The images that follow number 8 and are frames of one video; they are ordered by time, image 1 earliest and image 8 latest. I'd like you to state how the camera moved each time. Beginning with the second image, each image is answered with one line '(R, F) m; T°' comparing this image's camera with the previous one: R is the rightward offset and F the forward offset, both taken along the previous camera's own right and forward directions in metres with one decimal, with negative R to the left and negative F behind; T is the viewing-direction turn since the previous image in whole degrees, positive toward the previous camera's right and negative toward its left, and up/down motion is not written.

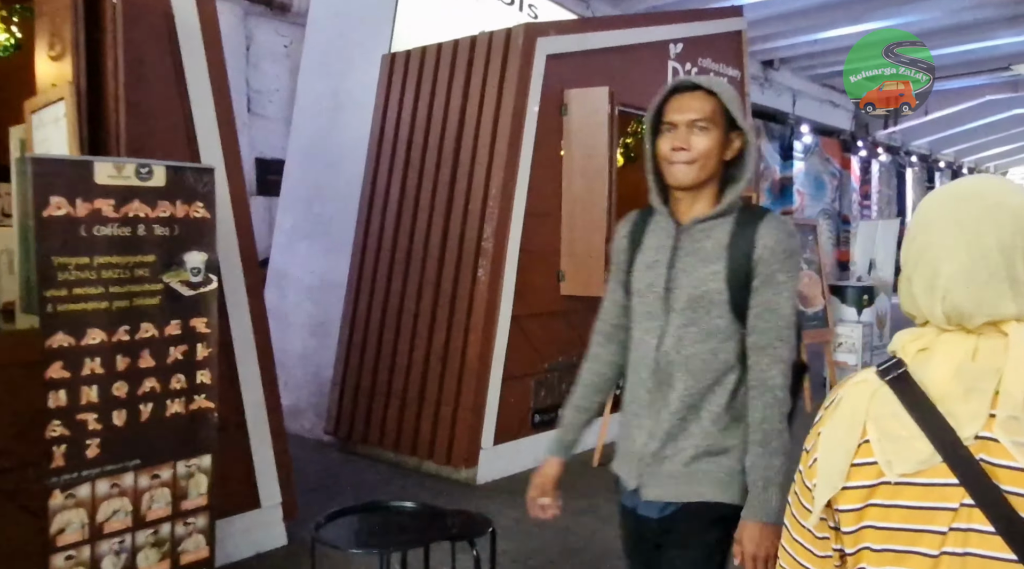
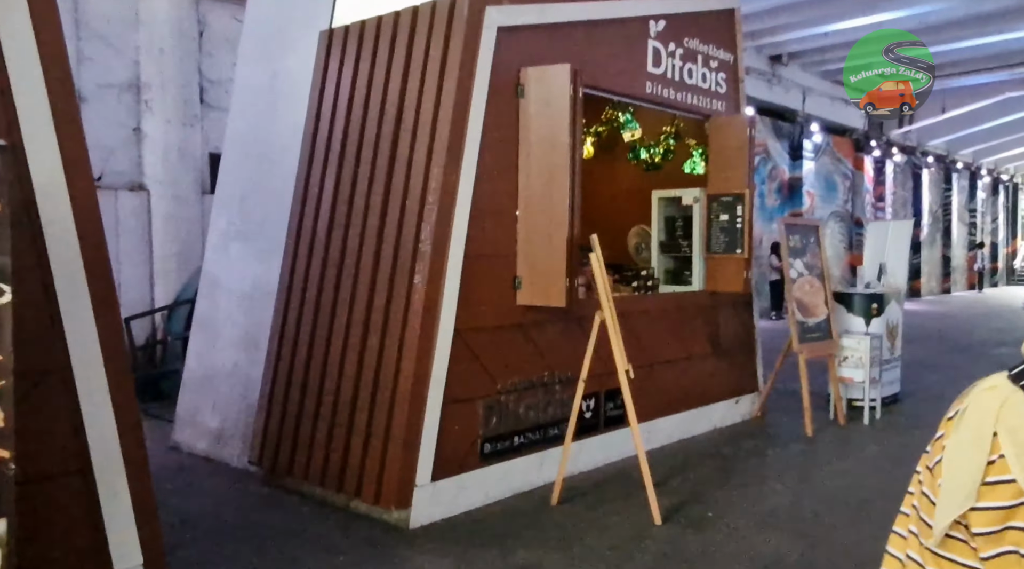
(+0.3, +0.7) m; -1°
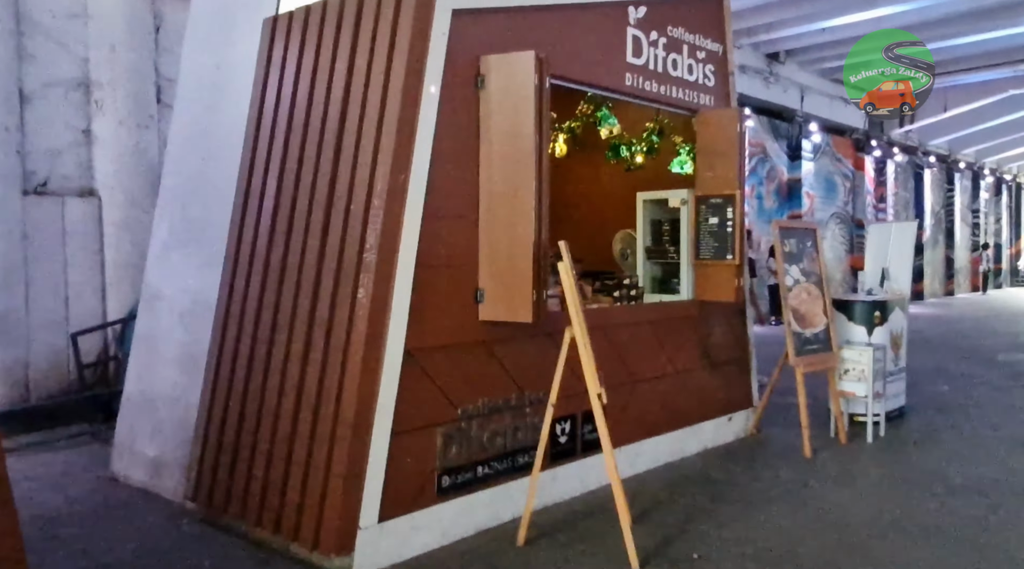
(+0.2, +0.4) m; 0°
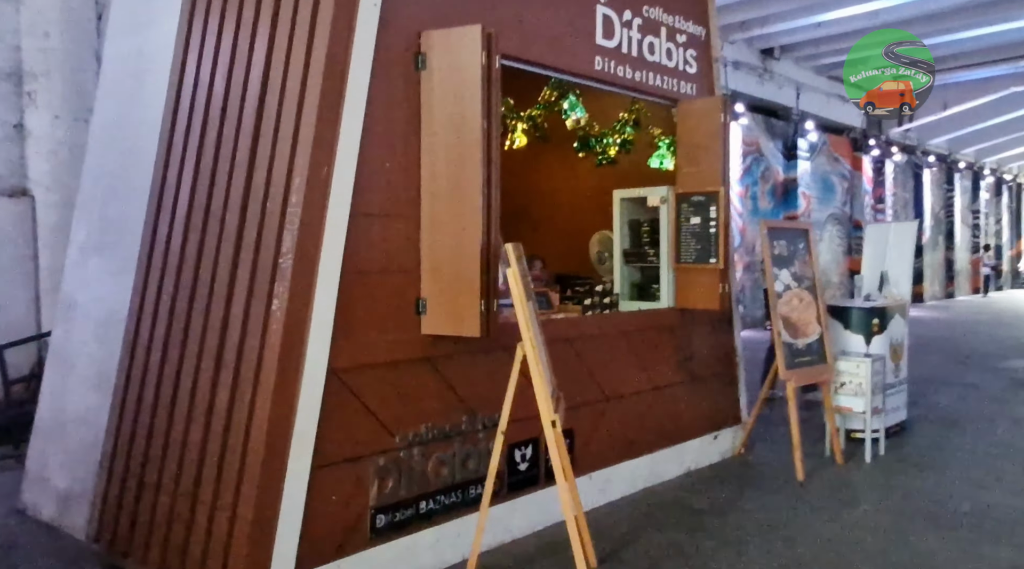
(+0.2, +0.5) m; 0°
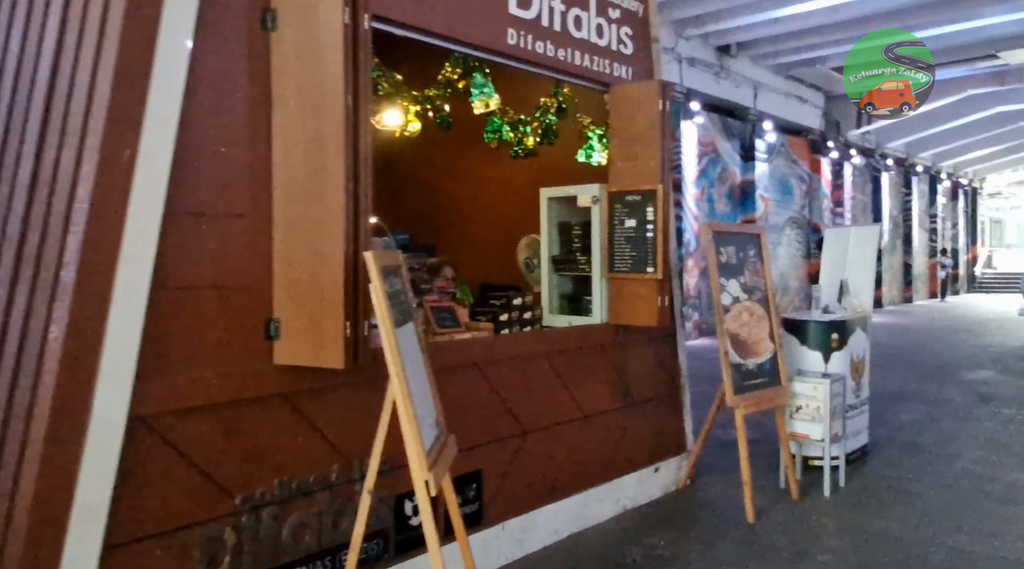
(+0.3, +0.7) m; +2°
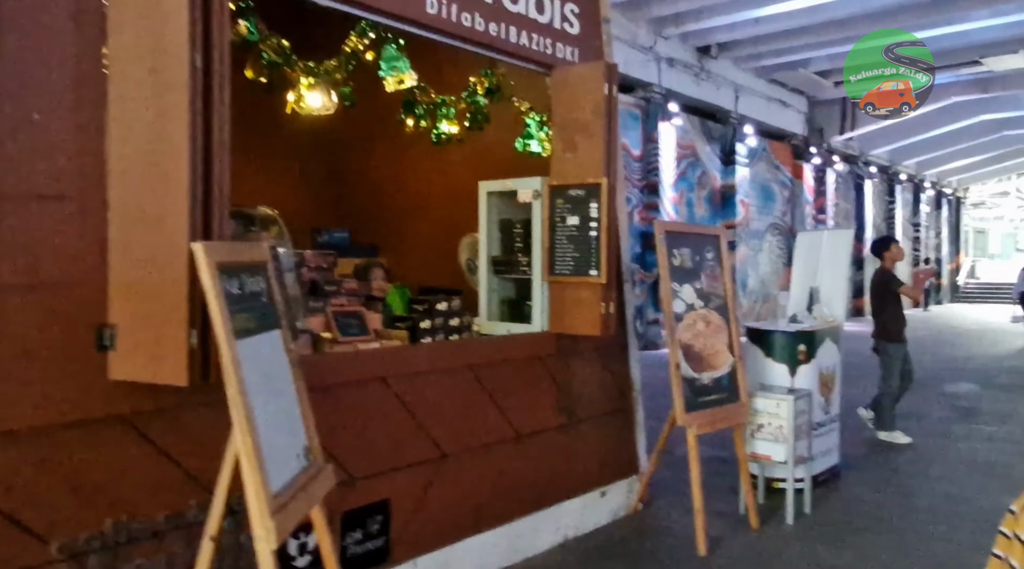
(+0.3, +0.5) m; +1°
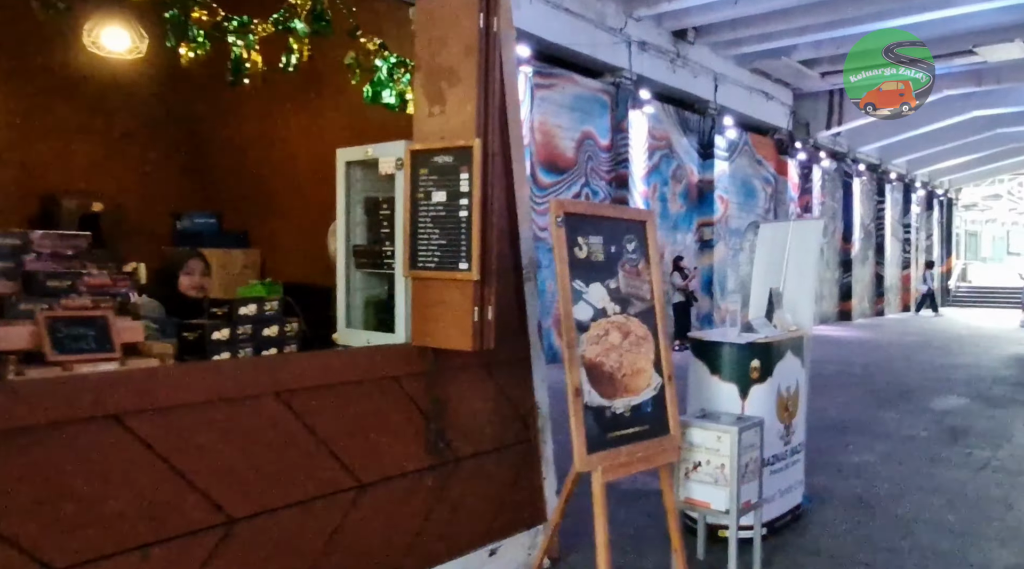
(+0.5, +1.0) m; 0°
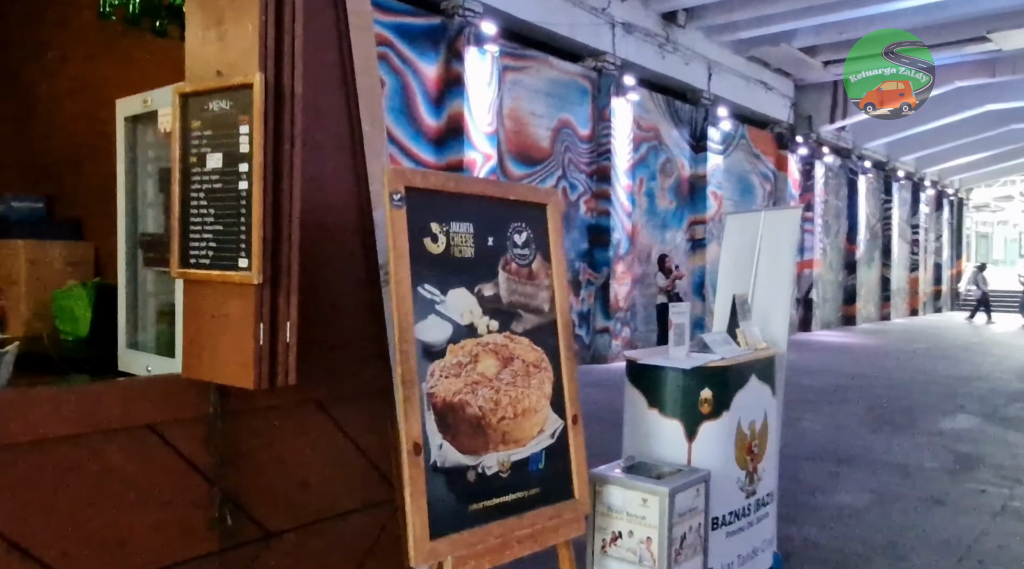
(+0.5, +1.0) m; 0°
